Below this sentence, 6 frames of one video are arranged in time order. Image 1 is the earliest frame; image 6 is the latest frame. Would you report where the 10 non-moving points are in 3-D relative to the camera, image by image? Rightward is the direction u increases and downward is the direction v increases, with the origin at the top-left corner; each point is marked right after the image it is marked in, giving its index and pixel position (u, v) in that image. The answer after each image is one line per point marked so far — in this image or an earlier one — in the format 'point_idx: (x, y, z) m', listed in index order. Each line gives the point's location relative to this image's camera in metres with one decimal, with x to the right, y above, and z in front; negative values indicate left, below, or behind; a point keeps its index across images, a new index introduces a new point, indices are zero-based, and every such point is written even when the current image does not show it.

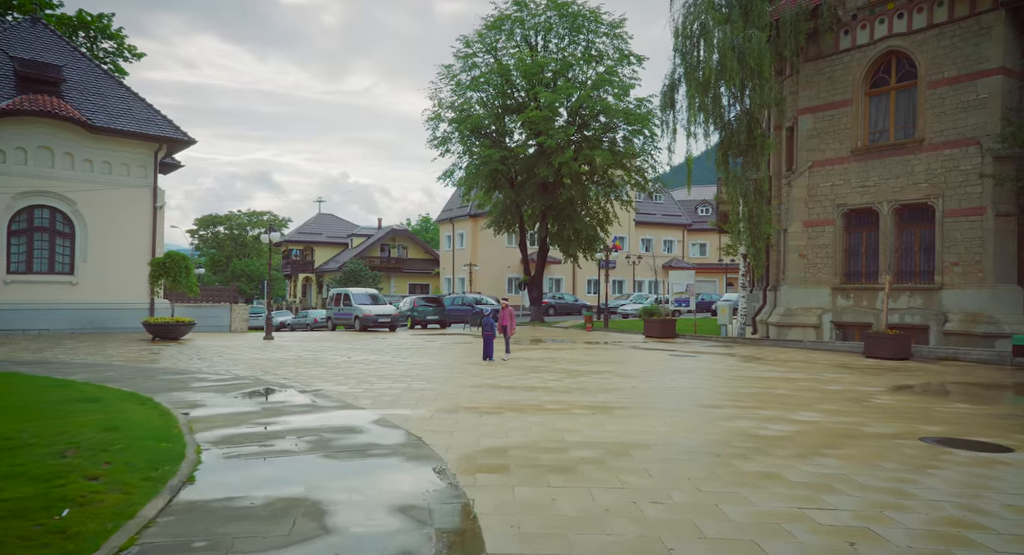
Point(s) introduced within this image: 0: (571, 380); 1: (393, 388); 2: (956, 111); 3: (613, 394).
0: (+1.0, -1.7, +12.3) m
1: (-1.7, -1.6, +10.5) m
2: (+11.9, +4.4, +20.0) m
3: (+1.5, -1.7, +11.0) m
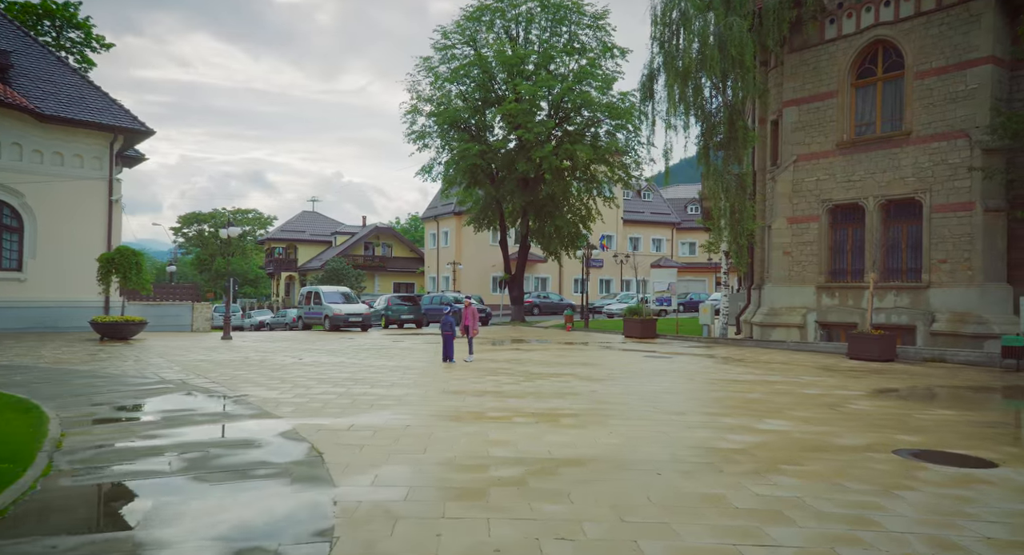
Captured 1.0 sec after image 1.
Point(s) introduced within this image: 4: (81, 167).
0: (+0.3, -1.7, +11.5) m
1: (-2.4, -1.5, +9.7) m
2: (+11.1, +4.5, +19.2) m
3: (+0.8, -1.7, +10.2) m
4: (-11.4, +2.9, +19.7) m
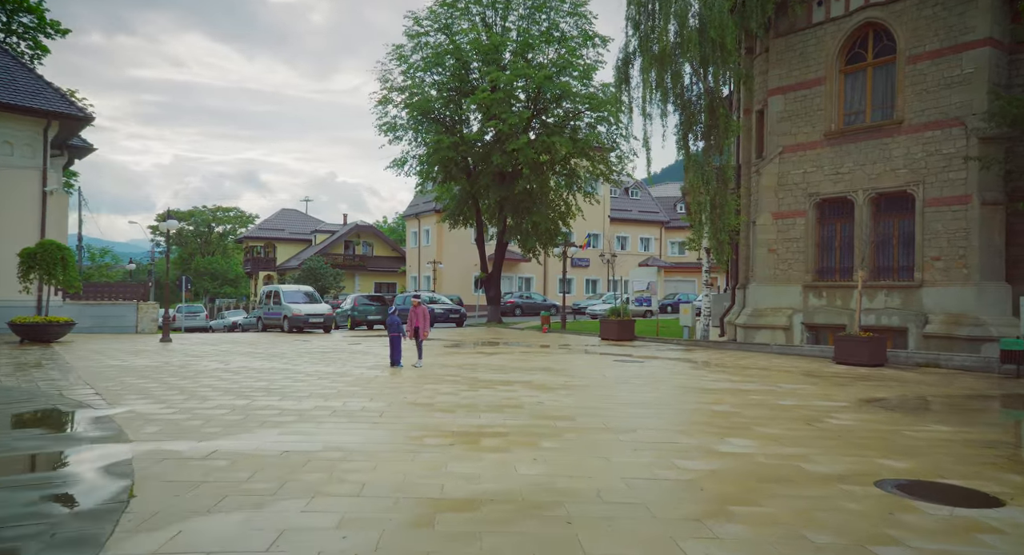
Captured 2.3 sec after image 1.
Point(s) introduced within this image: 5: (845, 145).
0: (-0.6, -1.6, +10.2) m
1: (-3.2, -1.4, +8.3) m
2: (+10.2, +4.5, +17.9) m
3: (-0.1, -1.6, +8.8) m
4: (-12.3, +3.0, +18.3) m
5: (+8.8, +3.5, +19.7) m
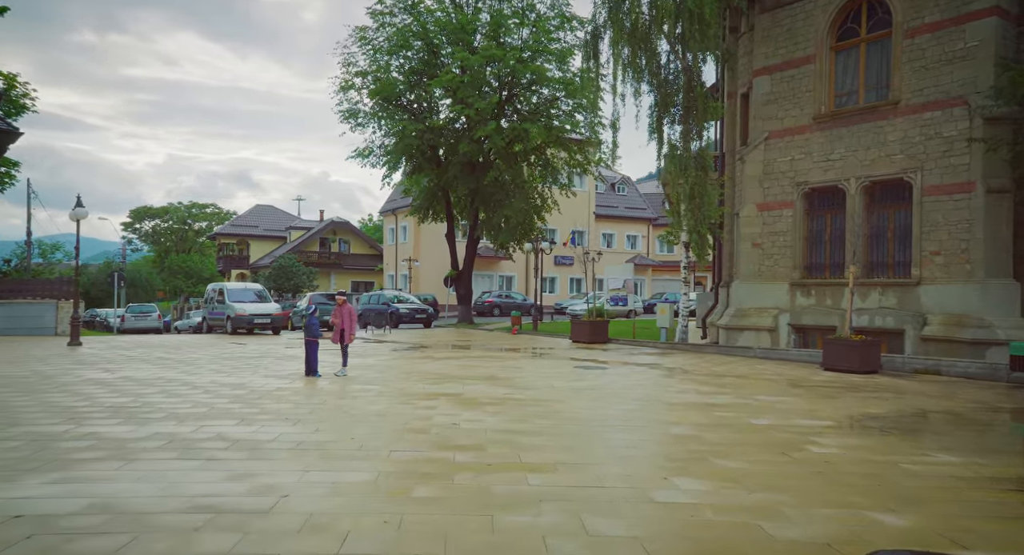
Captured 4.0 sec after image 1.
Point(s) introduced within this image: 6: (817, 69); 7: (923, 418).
0: (-1.6, -1.5, +8.3) m
1: (-4.2, -1.3, +6.5) m
2: (+9.2, +4.6, +16.2) m
3: (-1.0, -1.5, +7.0) m
4: (-13.3, +3.1, +16.4) m
5: (+7.8, +3.6, +17.9) m
6: (+7.4, +5.1, +18.2) m
7: (+5.2, -1.8, +9.5) m
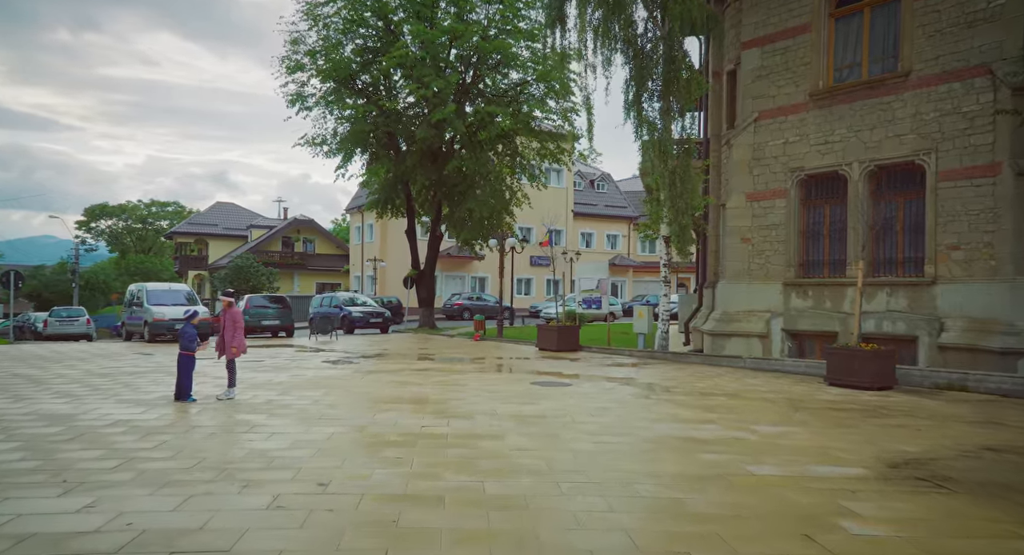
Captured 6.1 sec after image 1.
0: (-2.3, -1.5, +5.8) m
1: (-4.9, -1.3, +3.9) m
2: (+8.3, +4.6, +13.9) m
3: (-1.7, -1.5, +4.5) m
4: (-14.2, +3.1, +13.7) m
5: (+6.8, +3.6, +15.7) m
6: (+6.4, +5.1, +16.0) m
7: (+4.4, -1.8, +7.1) m
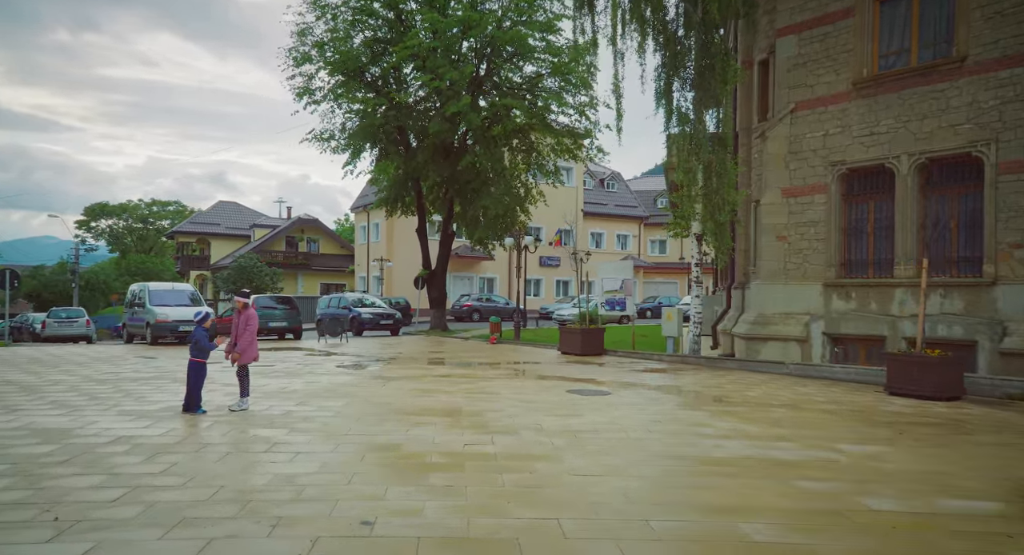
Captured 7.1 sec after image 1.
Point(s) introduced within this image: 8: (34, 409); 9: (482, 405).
0: (-1.8, -1.5, +4.9) m
1: (-4.4, -1.3, +3.0) m
2: (+8.8, +4.6, +13.0) m
3: (-1.2, -1.4, +3.6) m
4: (-13.7, +3.1, +12.7) m
5: (+7.3, +3.6, +14.7) m
6: (+7.0, +5.1, +15.0) m
7: (+5.0, -1.7, +6.1) m
8: (-5.2, -1.4, +8.2) m
9: (-0.3, -1.6, +9.5) m
